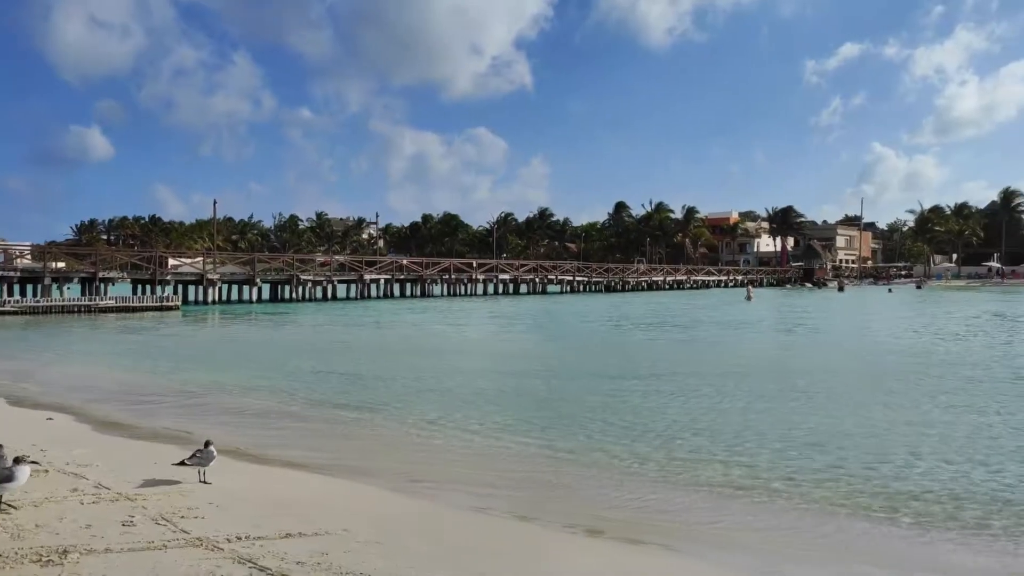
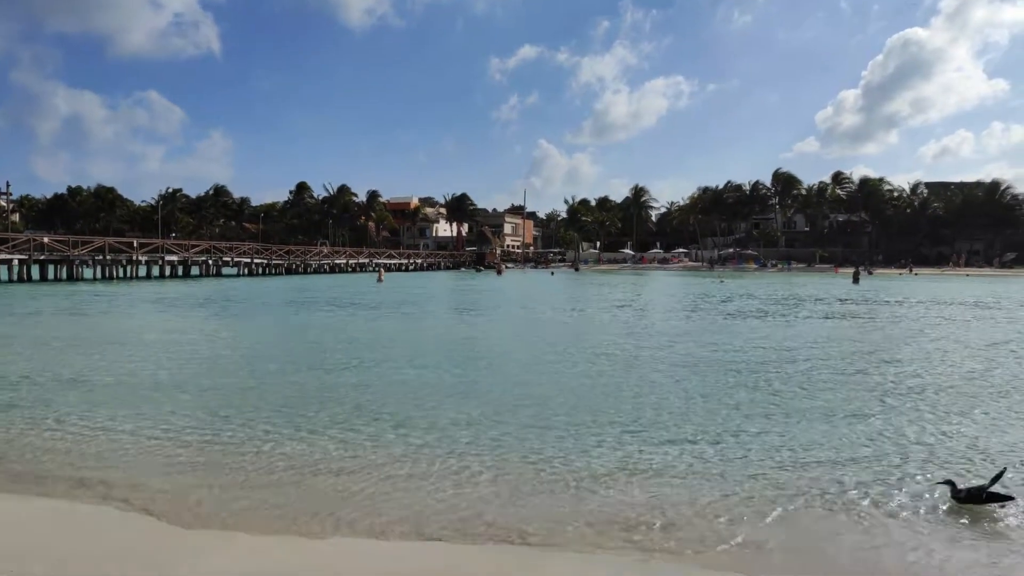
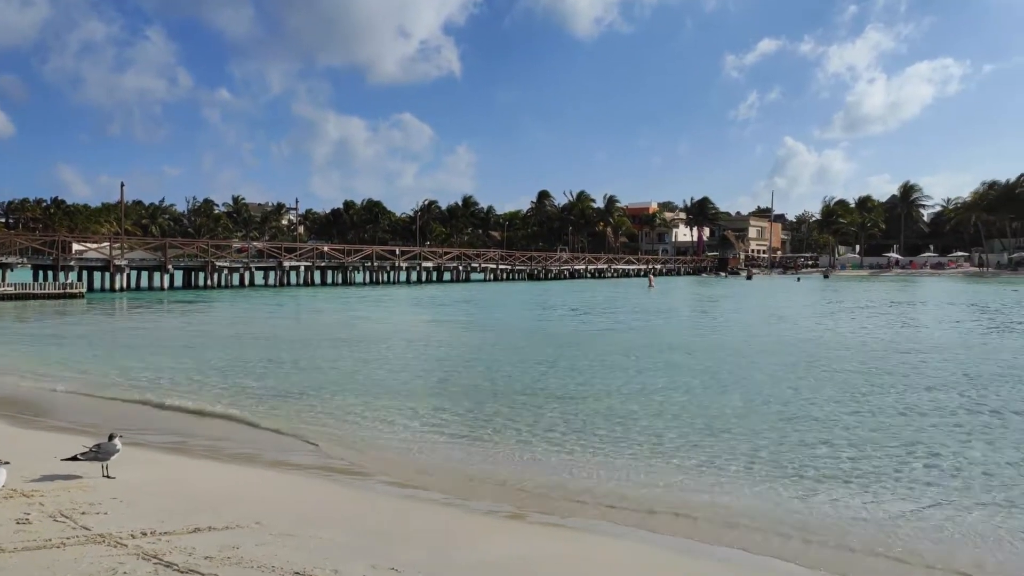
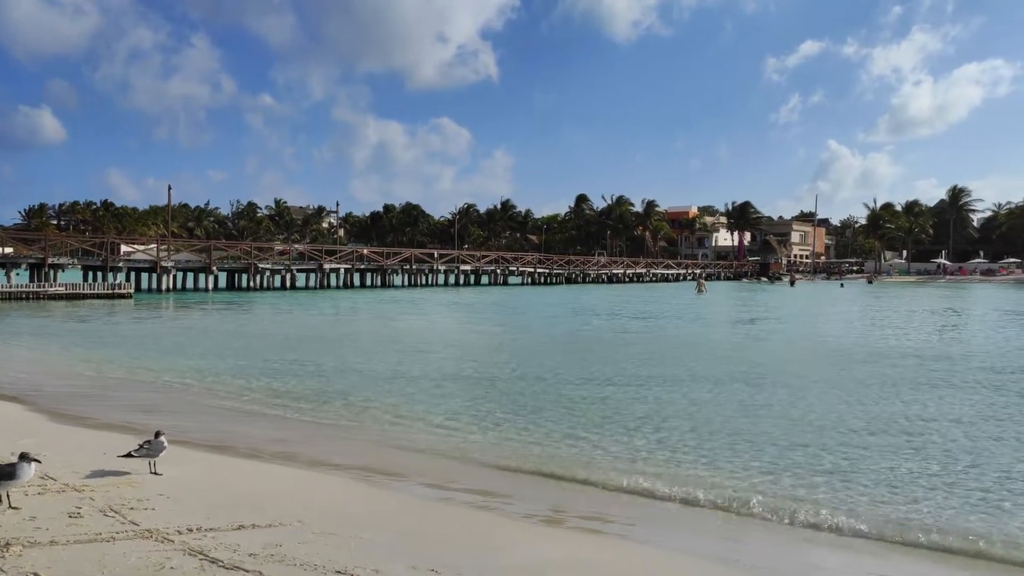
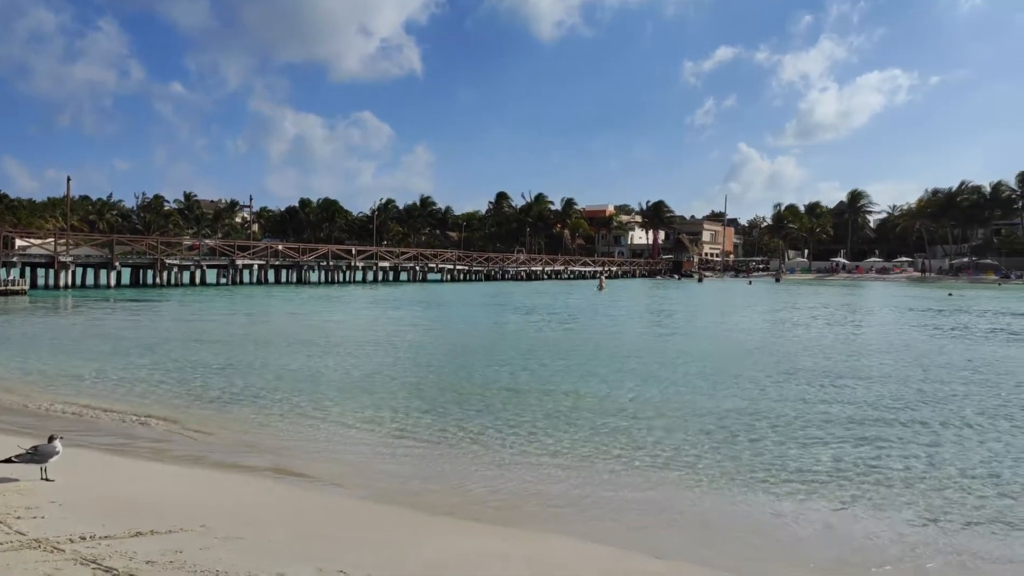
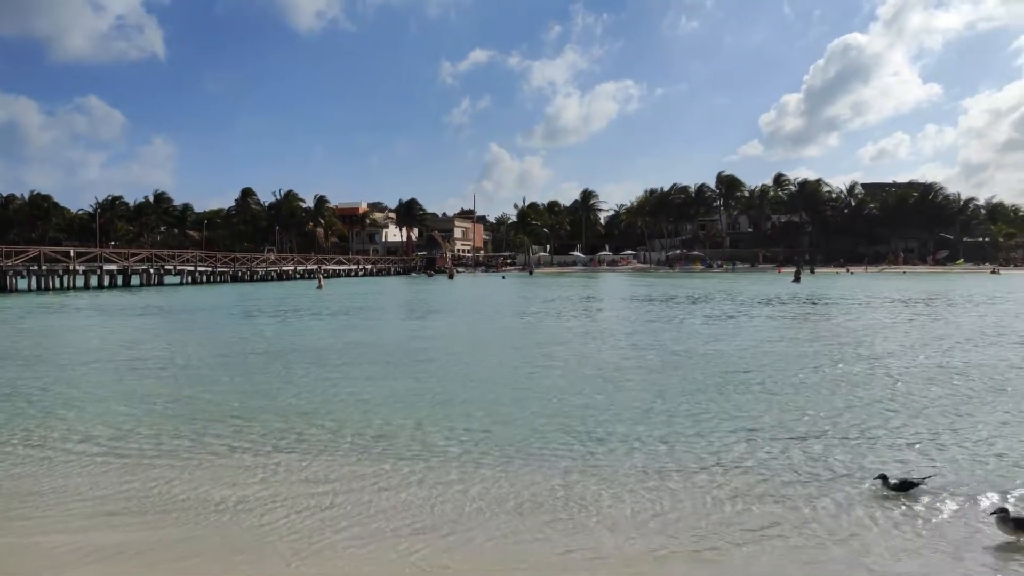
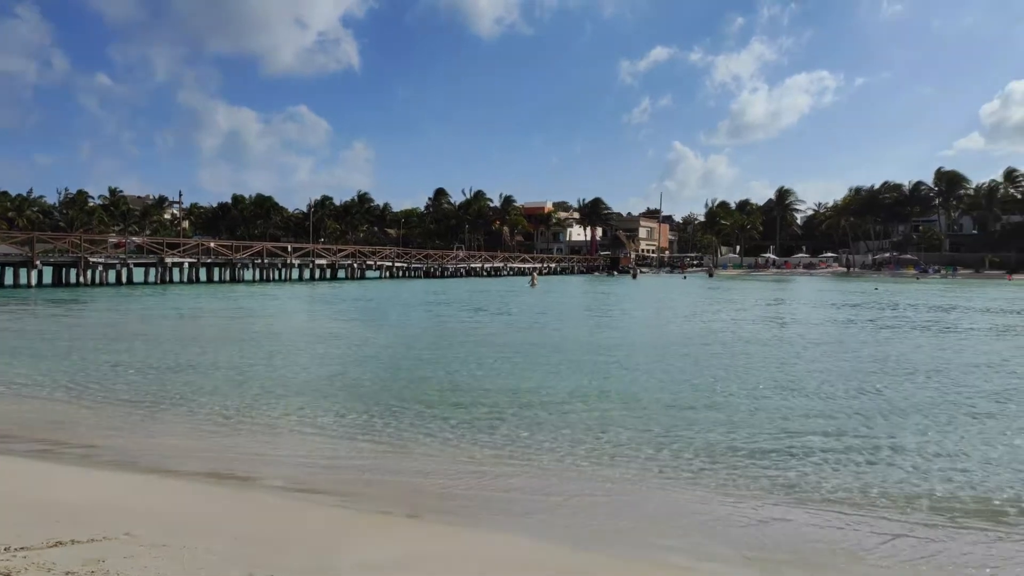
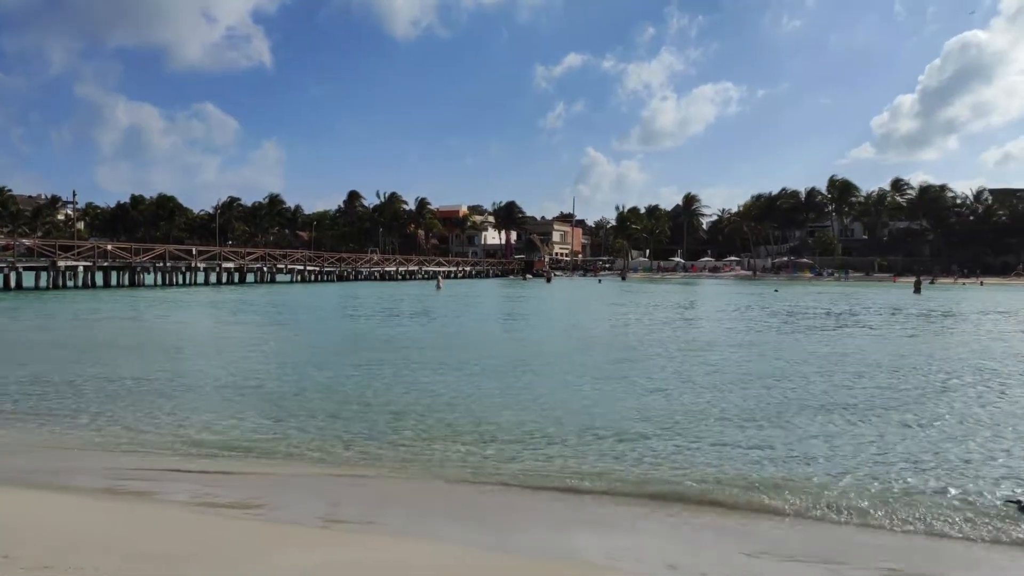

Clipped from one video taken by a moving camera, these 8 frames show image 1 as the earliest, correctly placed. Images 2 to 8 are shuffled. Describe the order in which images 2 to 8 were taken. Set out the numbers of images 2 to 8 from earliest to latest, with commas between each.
4, 3, 5, 7, 8, 2, 6
